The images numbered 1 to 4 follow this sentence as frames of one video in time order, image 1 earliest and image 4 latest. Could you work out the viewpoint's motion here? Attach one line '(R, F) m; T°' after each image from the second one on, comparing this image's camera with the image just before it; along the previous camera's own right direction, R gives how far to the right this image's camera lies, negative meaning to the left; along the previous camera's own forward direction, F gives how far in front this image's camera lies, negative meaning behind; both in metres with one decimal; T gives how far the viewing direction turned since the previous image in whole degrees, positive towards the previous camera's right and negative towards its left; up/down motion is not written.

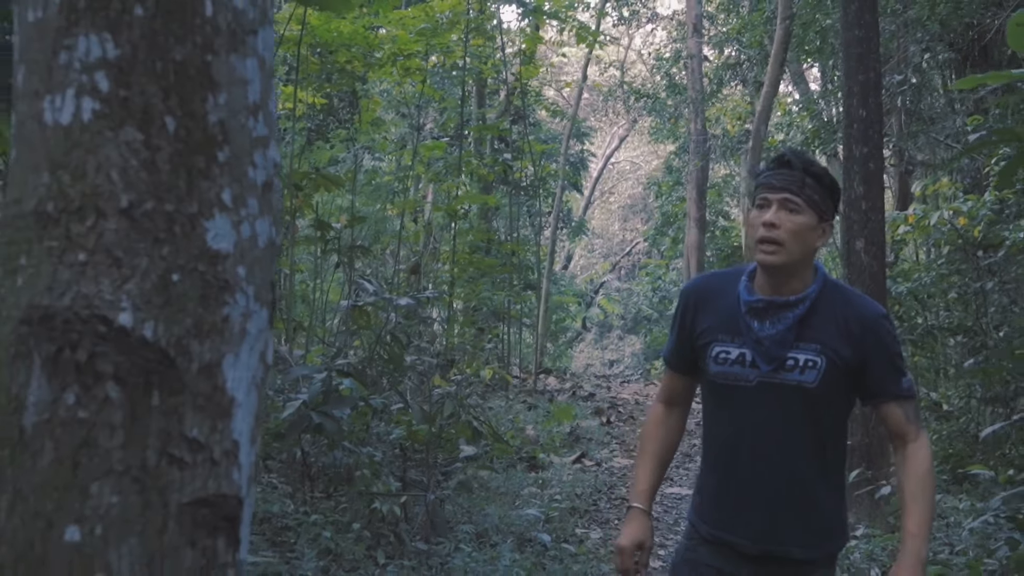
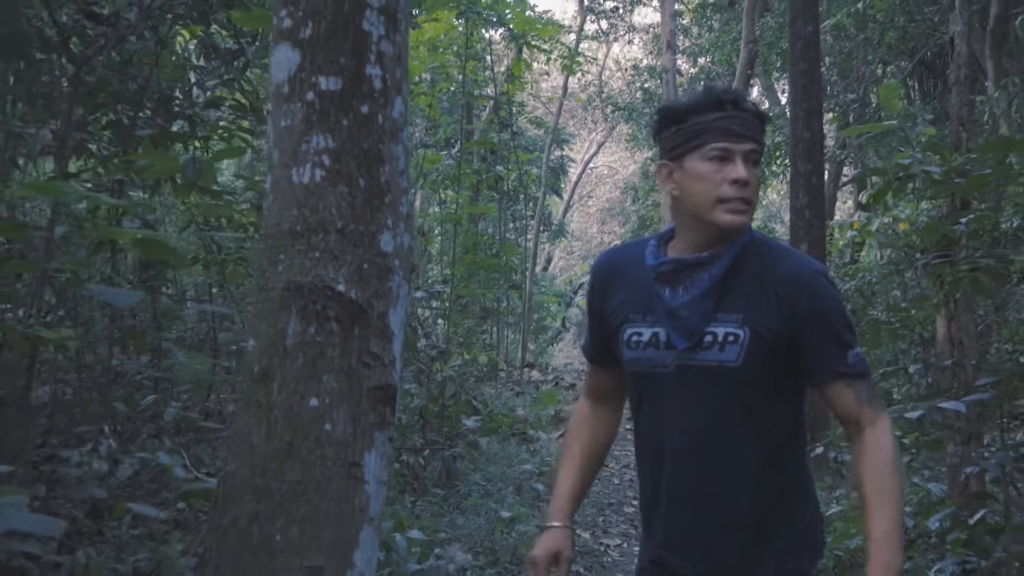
(-0.1, -1.2) m; +1°
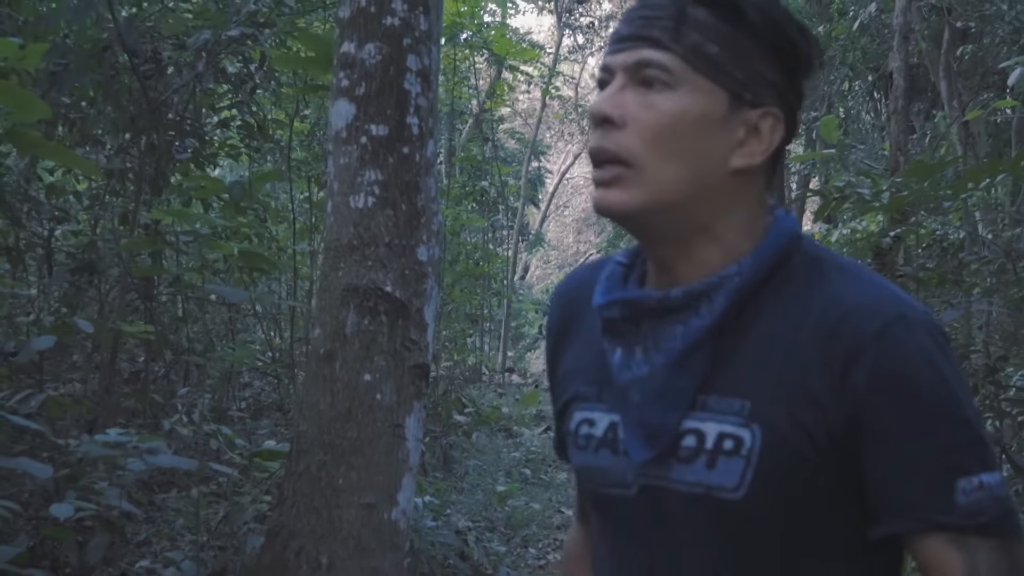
(-0.1, -0.8) m; +1°
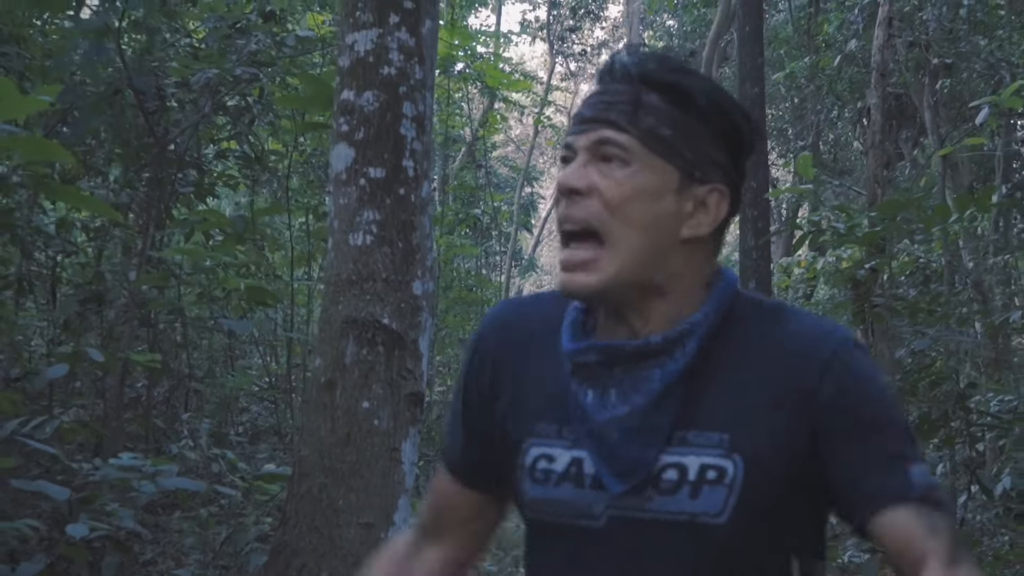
(0.0, -0.2) m; 0°
